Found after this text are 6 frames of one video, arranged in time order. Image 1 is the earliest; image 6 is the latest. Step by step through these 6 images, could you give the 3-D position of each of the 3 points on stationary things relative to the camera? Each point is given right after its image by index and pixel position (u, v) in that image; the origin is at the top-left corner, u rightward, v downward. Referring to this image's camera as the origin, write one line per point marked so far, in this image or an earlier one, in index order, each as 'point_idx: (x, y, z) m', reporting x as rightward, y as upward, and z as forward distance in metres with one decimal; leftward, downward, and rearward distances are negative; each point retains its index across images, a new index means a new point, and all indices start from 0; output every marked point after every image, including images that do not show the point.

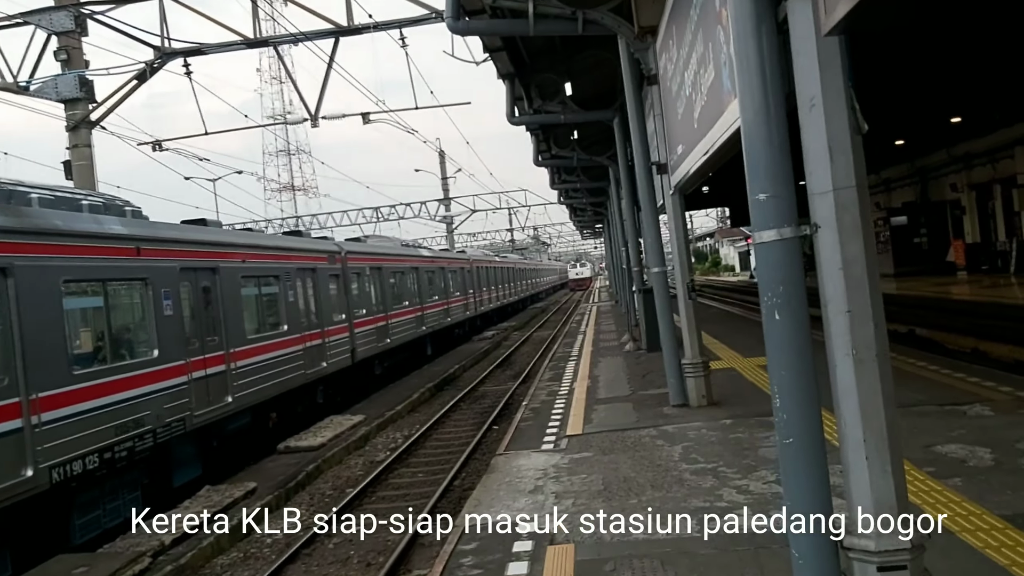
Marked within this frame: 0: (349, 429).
0: (-2.3, -2.0, +12.8) m
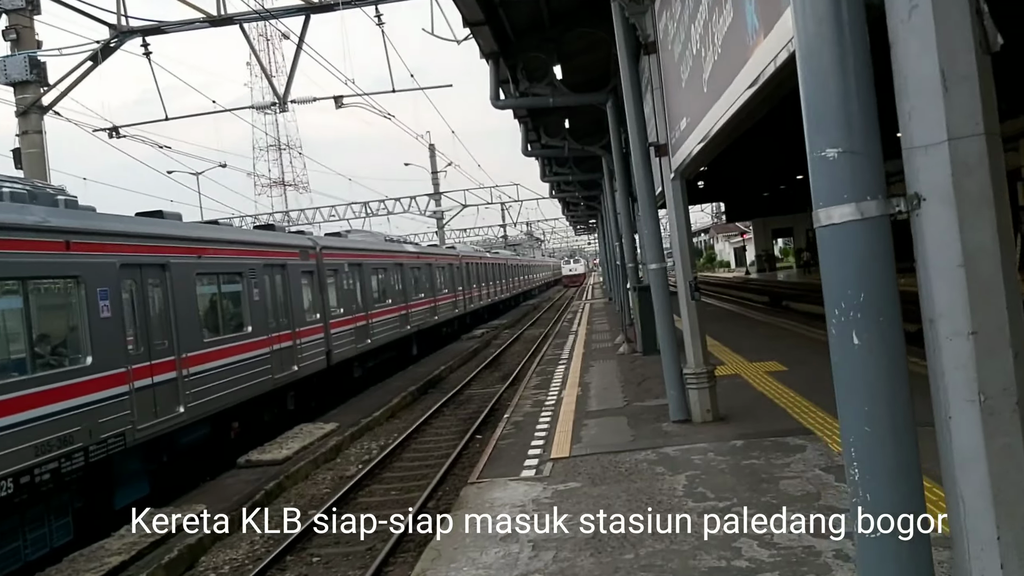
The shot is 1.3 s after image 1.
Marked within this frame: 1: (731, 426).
0: (-2.5, -2.0, +11.8) m
1: (+1.6, -1.0, +6.7) m
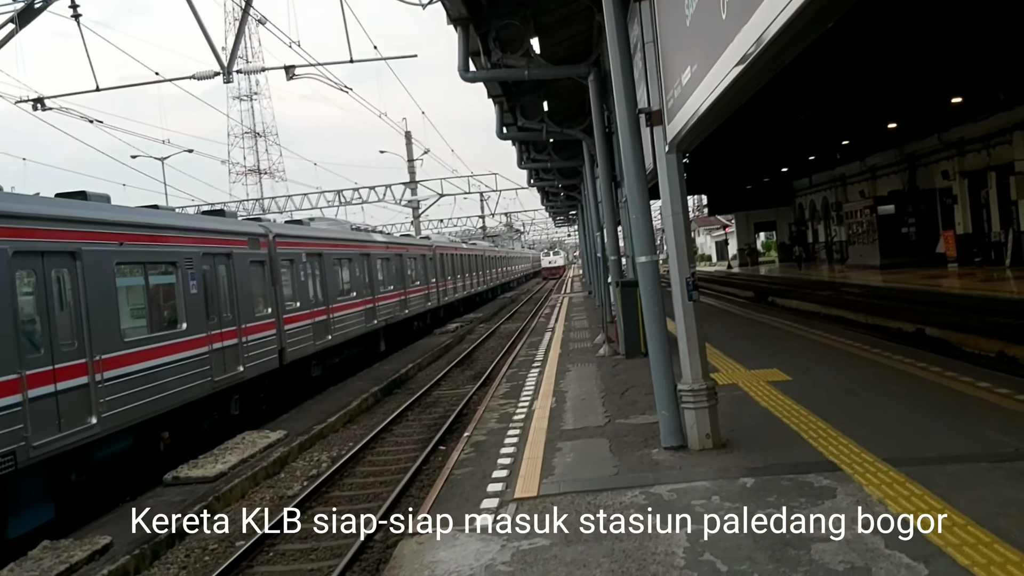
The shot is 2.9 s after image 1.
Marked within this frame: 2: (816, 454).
0: (-2.9, -1.9, +10.5) m
1: (+1.3, -1.0, +5.5) m
2: (+1.8, -1.0, +5.3) m
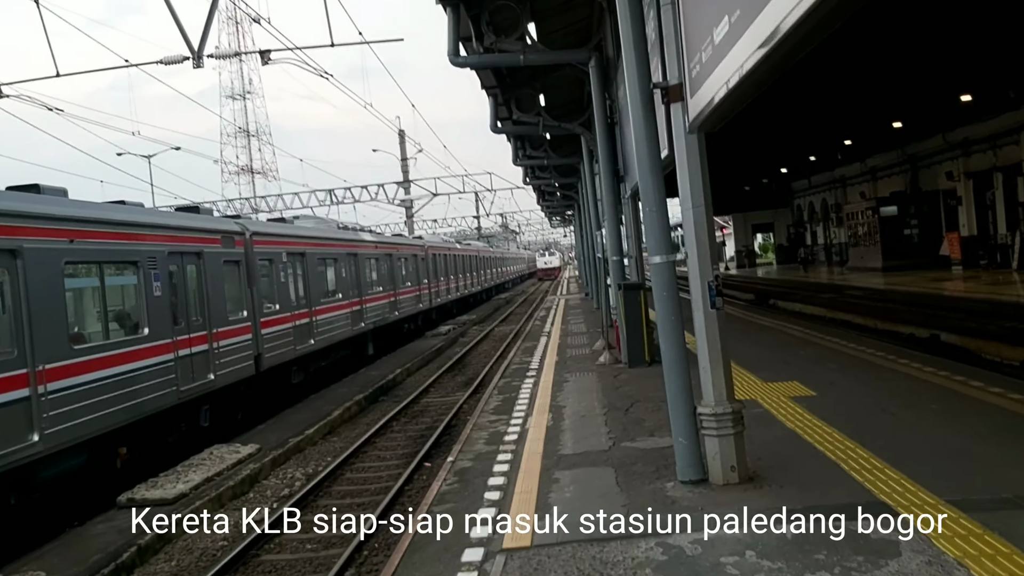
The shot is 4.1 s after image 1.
0: (-3.0, -1.9, +9.6) m
1: (+1.3, -1.1, +4.6) m
2: (+1.7, -1.0, +4.5) m
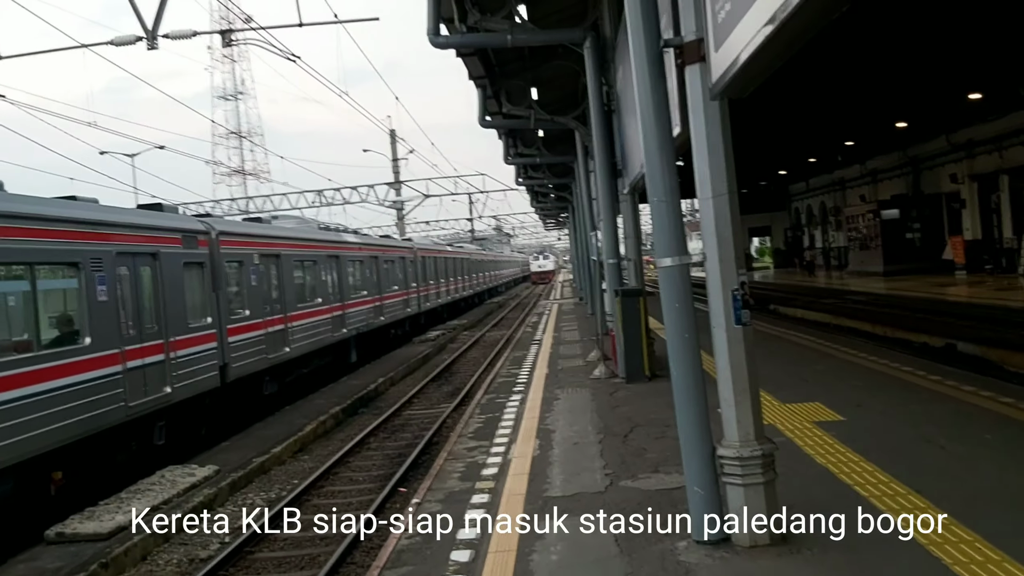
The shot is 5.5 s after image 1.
0: (-3.1, -1.9, +8.6) m
1: (+1.2, -1.1, +3.6) m
2: (+1.6, -1.0, +3.5) m
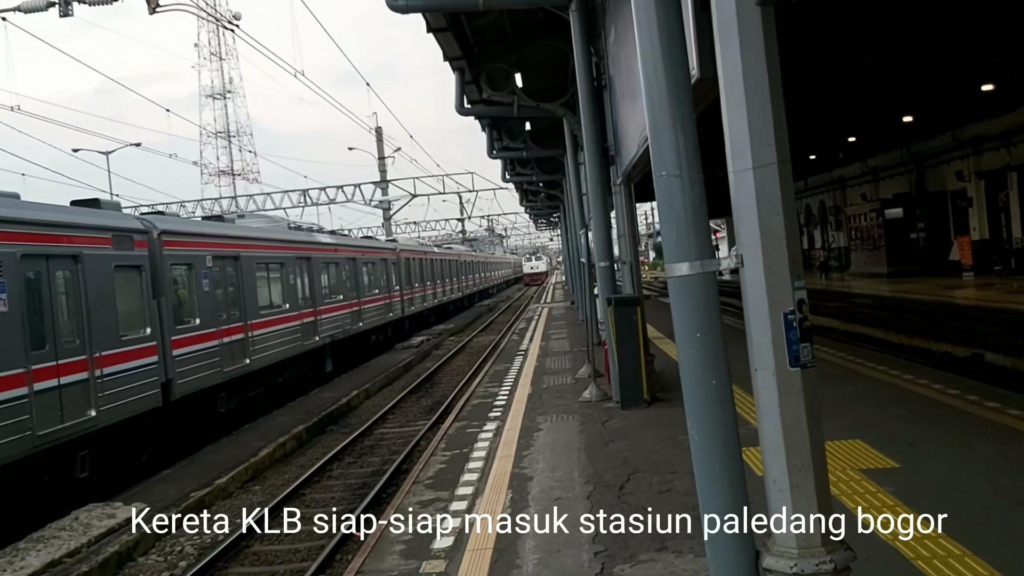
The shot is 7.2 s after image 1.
0: (-3.3, -2.0, +7.3) m
1: (+1.0, -1.2, +2.3) m
2: (+1.4, -1.1, +2.1) m
